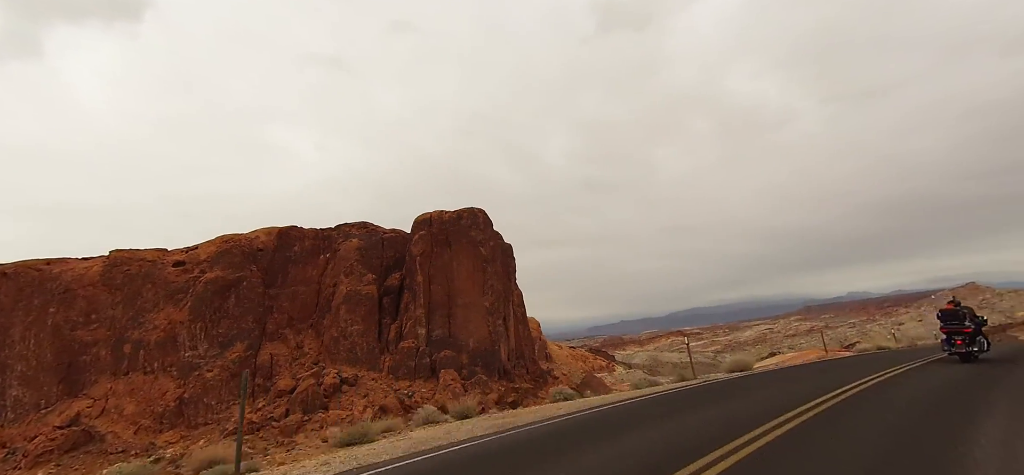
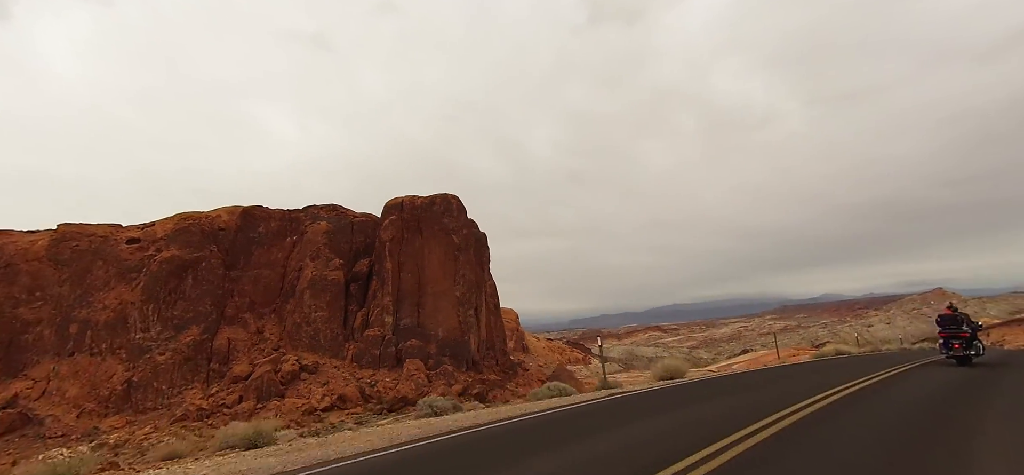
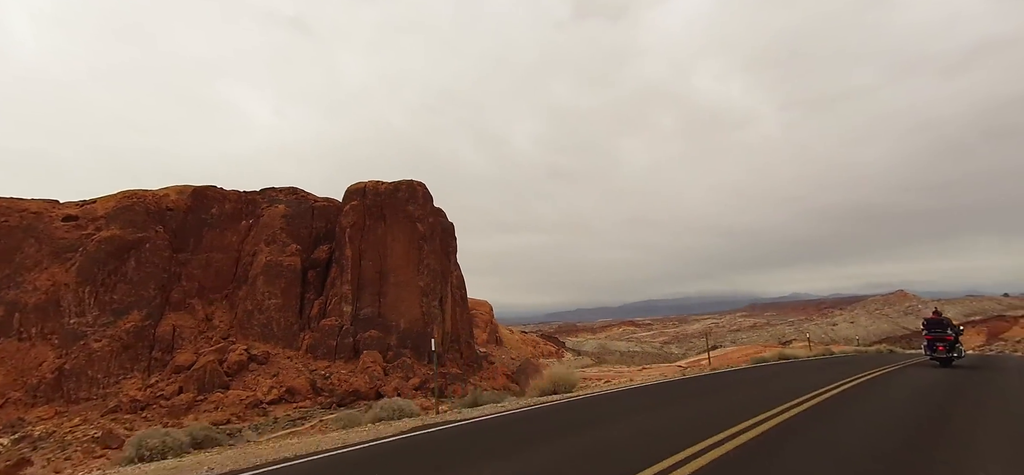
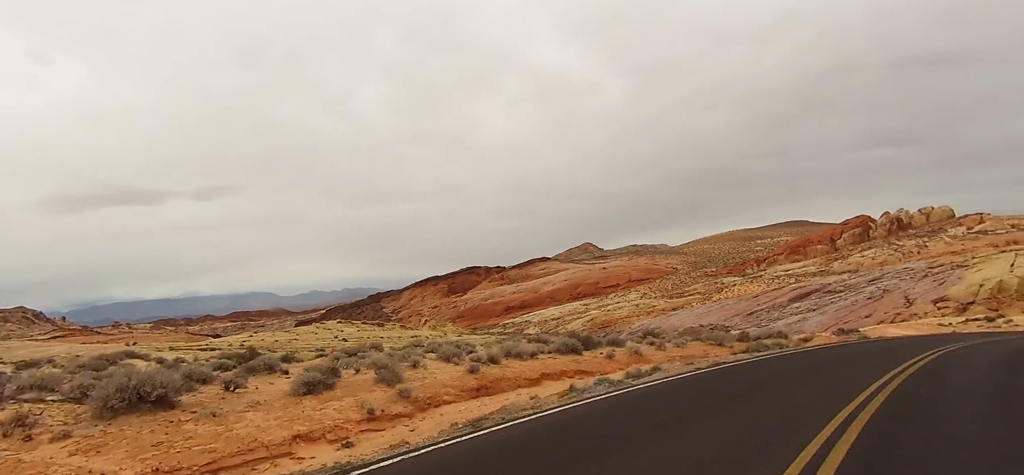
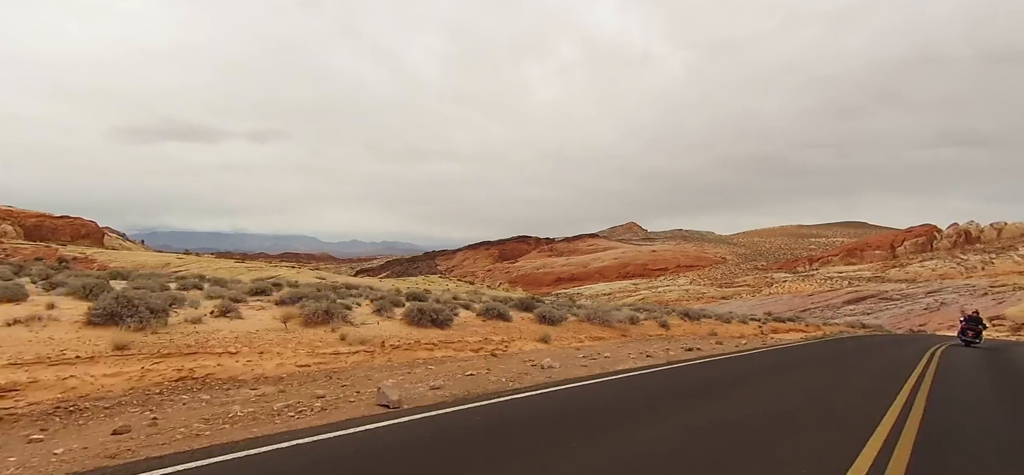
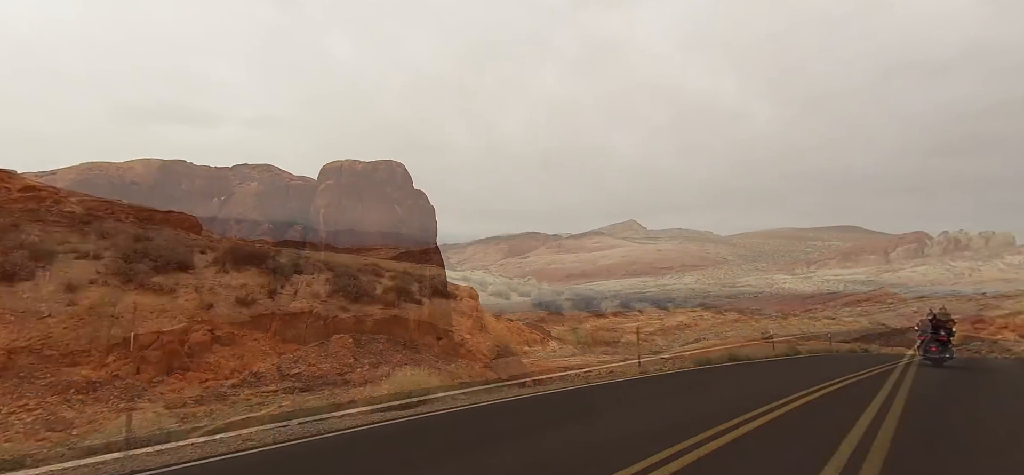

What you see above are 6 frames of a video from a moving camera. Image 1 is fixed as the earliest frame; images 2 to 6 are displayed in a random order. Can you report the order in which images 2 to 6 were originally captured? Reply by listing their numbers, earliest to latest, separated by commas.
2, 3, 6, 5, 4
